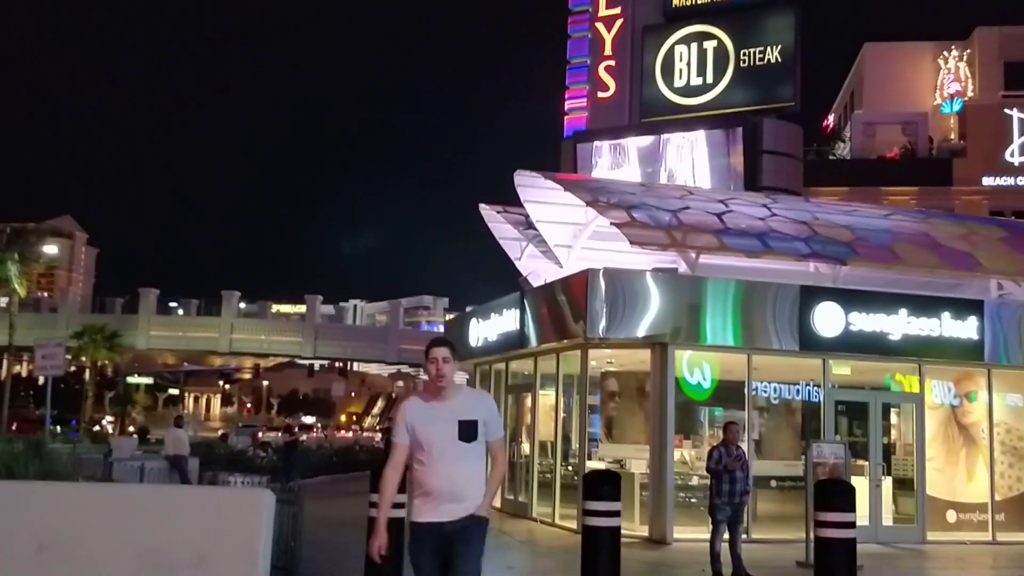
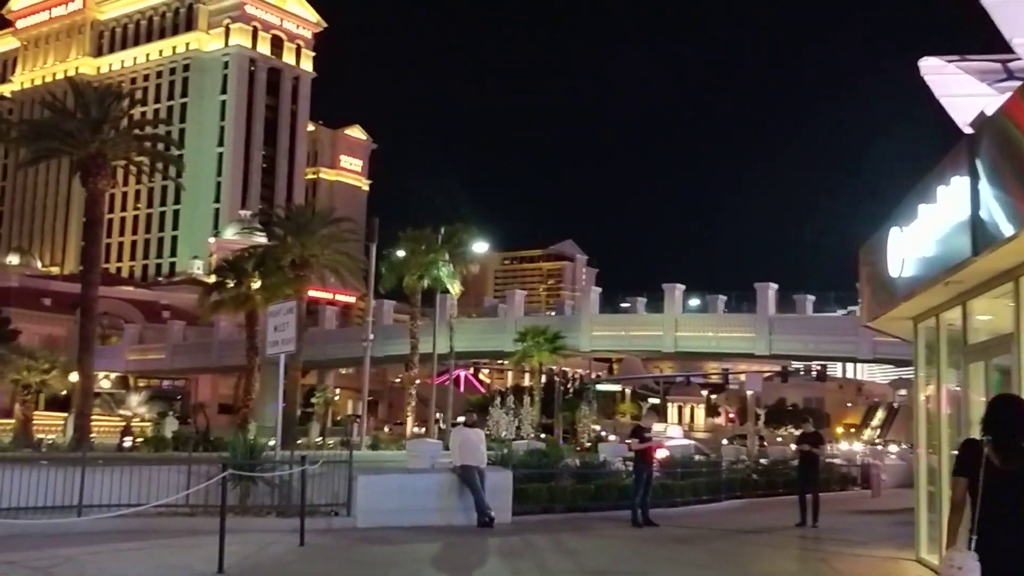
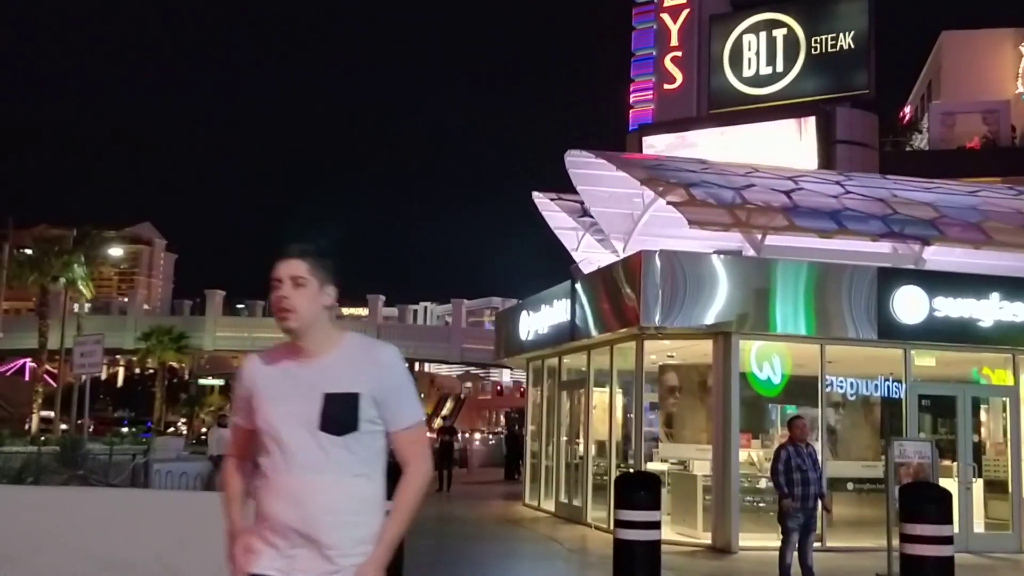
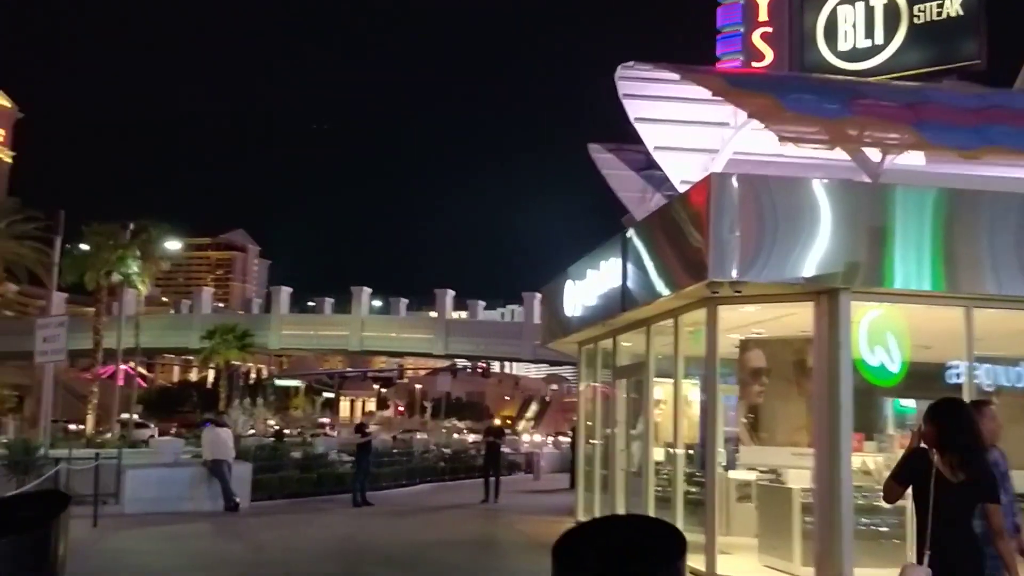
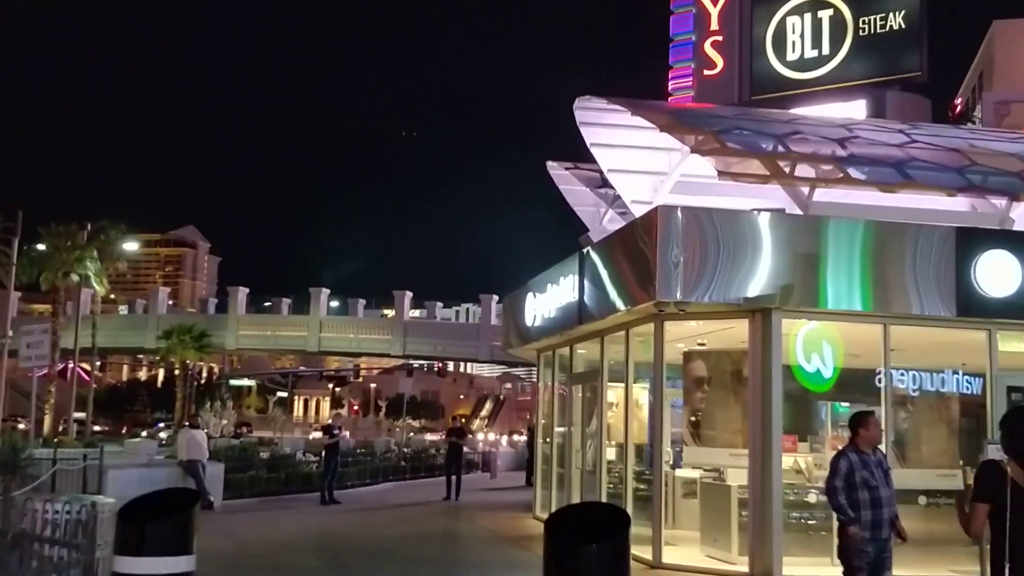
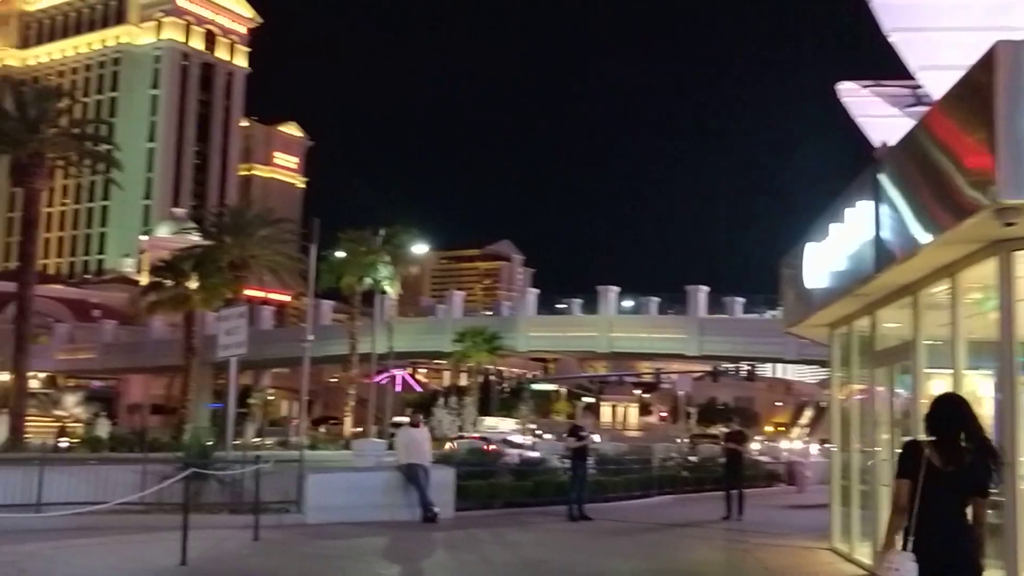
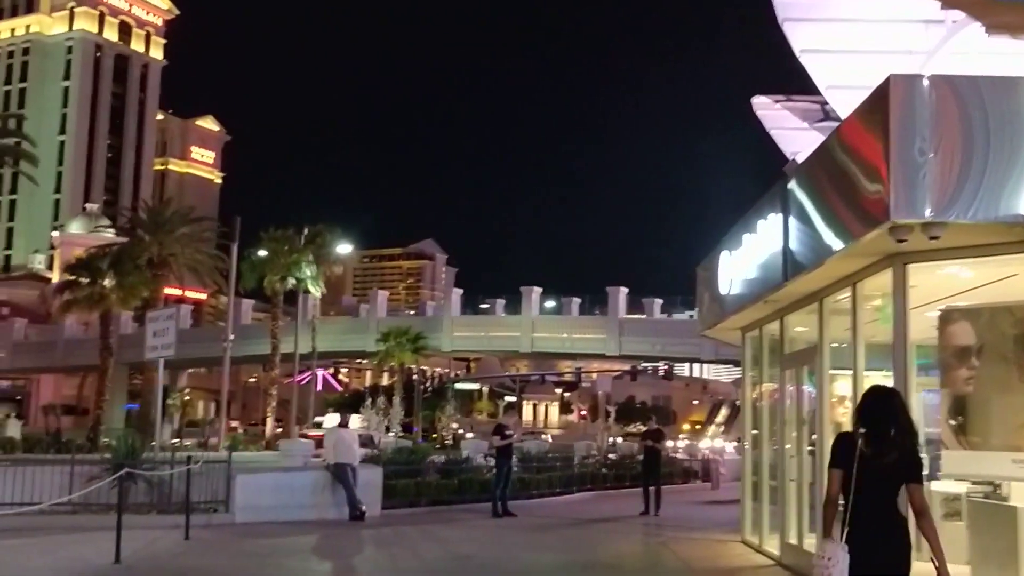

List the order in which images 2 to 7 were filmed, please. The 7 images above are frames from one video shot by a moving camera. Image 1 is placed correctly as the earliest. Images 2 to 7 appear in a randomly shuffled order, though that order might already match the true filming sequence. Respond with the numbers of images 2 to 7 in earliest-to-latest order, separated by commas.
3, 5, 4, 7, 6, 2
